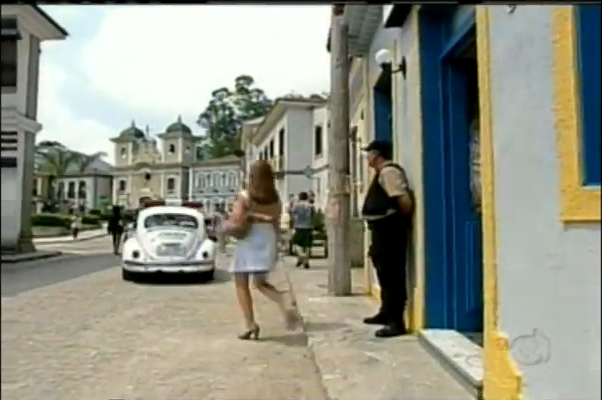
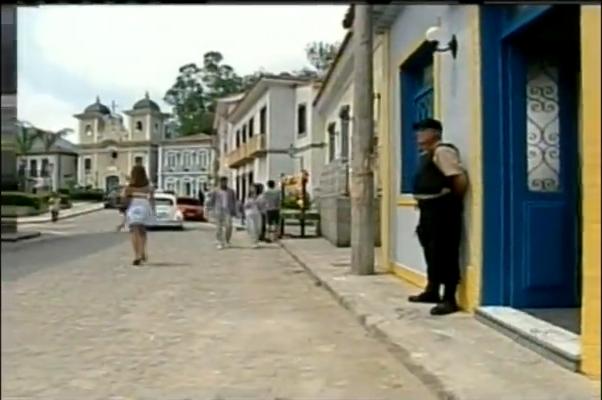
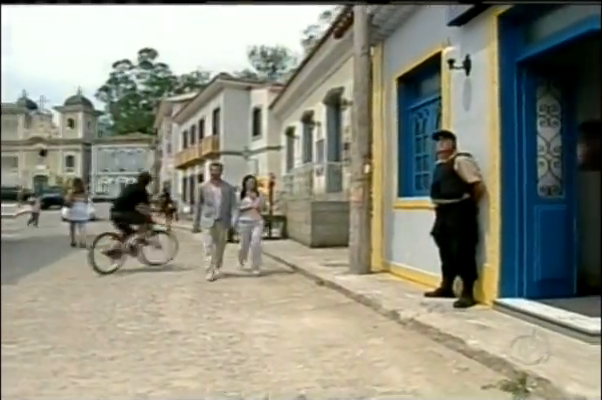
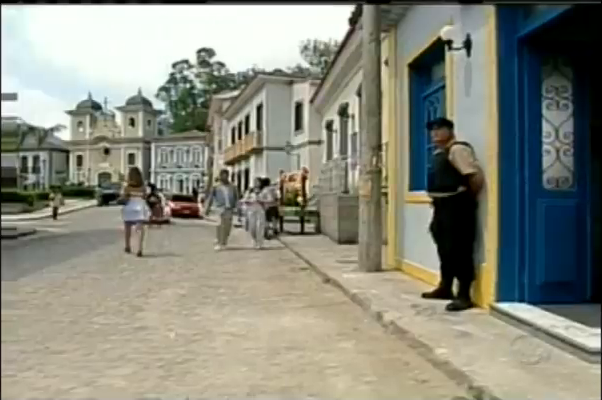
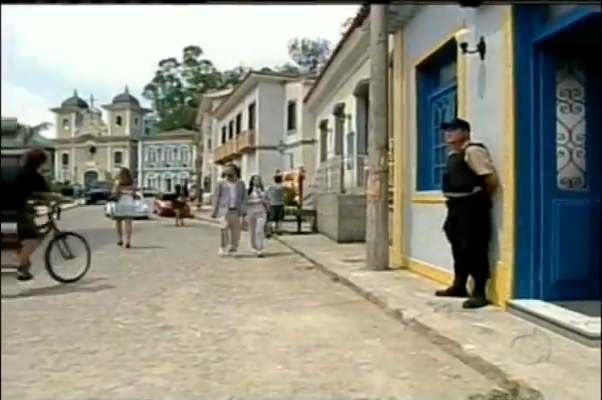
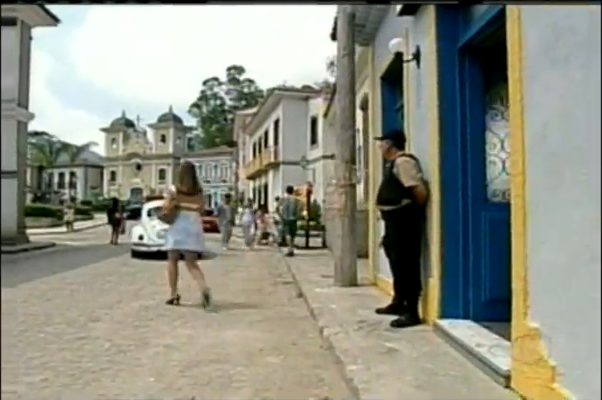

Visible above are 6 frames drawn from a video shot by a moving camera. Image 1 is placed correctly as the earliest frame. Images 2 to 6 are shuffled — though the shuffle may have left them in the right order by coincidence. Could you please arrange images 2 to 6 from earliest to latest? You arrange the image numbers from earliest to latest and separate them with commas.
6, 2, 4, 5, 3
